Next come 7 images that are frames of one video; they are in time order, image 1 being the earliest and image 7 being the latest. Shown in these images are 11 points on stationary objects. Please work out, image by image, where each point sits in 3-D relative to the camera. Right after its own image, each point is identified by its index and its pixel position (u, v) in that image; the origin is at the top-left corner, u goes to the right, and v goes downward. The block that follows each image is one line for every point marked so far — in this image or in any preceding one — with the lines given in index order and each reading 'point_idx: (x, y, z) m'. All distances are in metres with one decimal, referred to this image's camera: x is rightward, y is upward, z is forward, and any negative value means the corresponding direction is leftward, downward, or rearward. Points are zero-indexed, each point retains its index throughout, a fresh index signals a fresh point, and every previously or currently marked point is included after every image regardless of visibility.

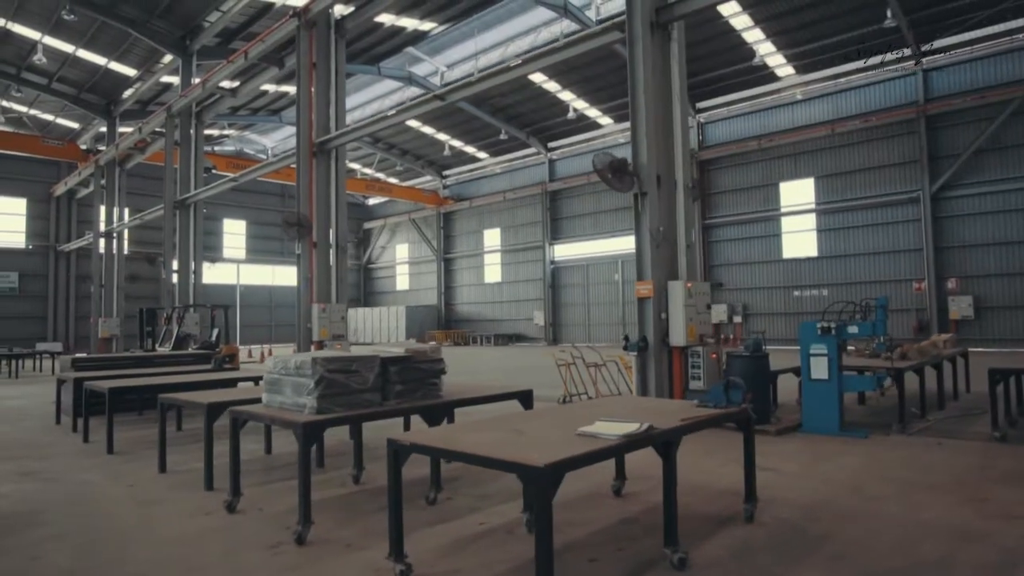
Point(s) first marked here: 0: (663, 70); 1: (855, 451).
0: (+1.4, +2.0, +5.7) m
1: (+2.3, -1.1, +4.2) m
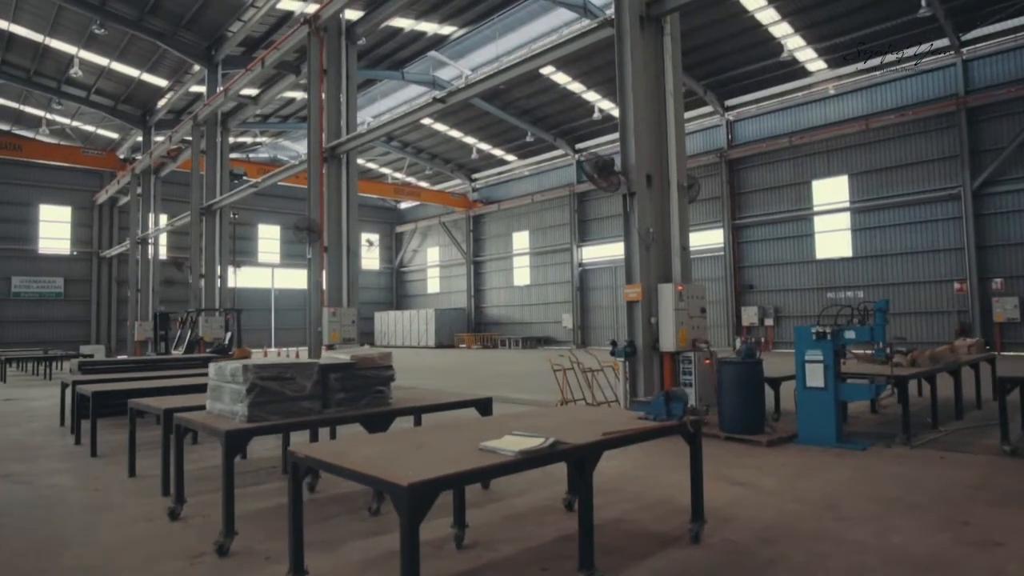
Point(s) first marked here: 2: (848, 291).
0: (+1.2, +1.9, +5.5) m
1: (+2.1, -1.1, +3.9) m
2: (+7.5, 0.0, +13.9) m
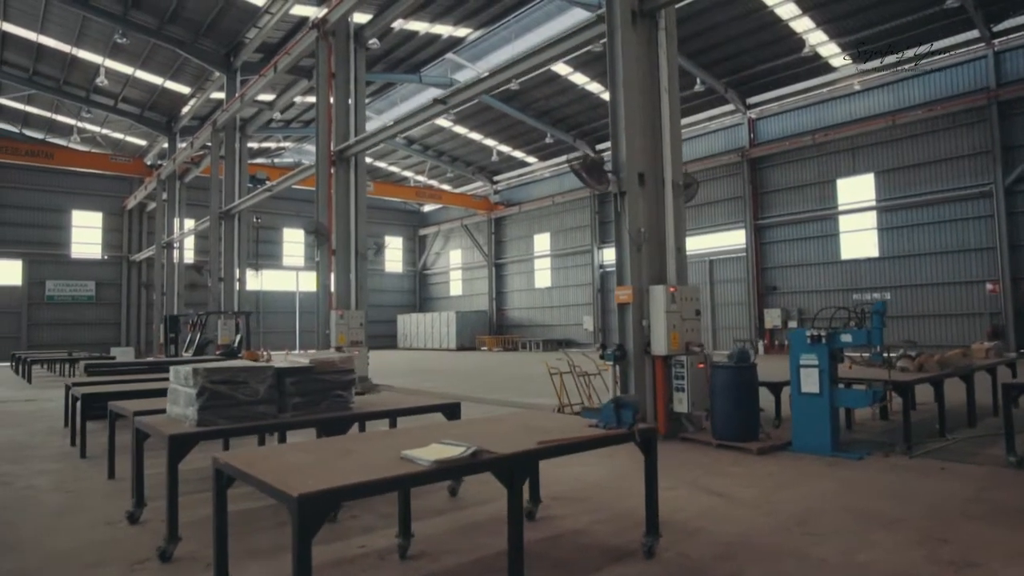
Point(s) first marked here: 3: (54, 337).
0: (+1.2, +1.9, +5.4) m
1: (+1.9, -1.1, +3.7) m
2: (+7.7, -0.1, +13.4) m
3: (-13.6, -1.5, +18.9) m
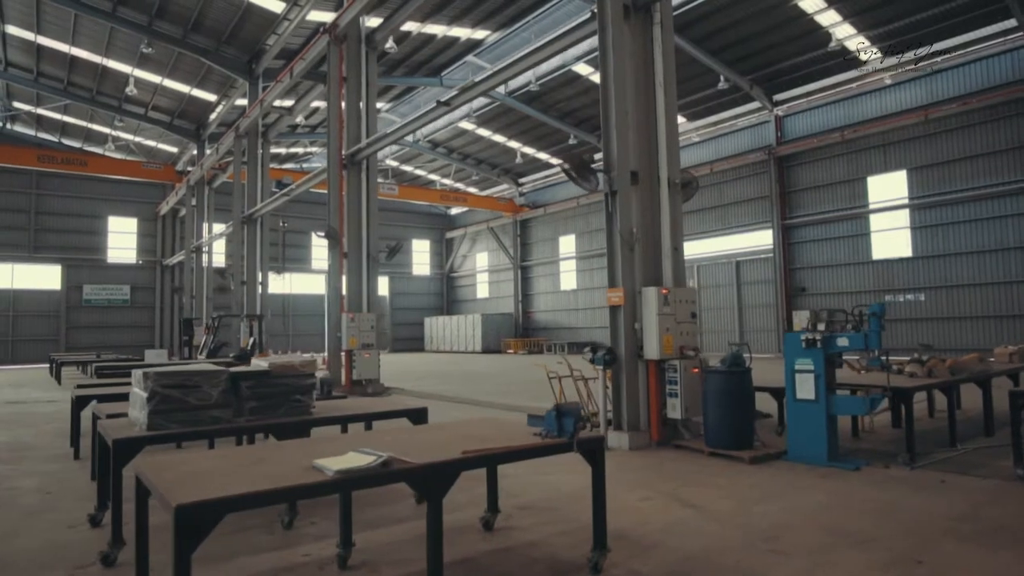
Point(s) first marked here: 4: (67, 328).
0: (+1.1, +1.9, +5.2) m
1: (+1.8, -1.1, +3.5) m
2: (+8.1, -0.1, +12.9) m
3: (-12.9, -1.6, +19.5) m
4: (-13.5, -1.2, +19.2) m
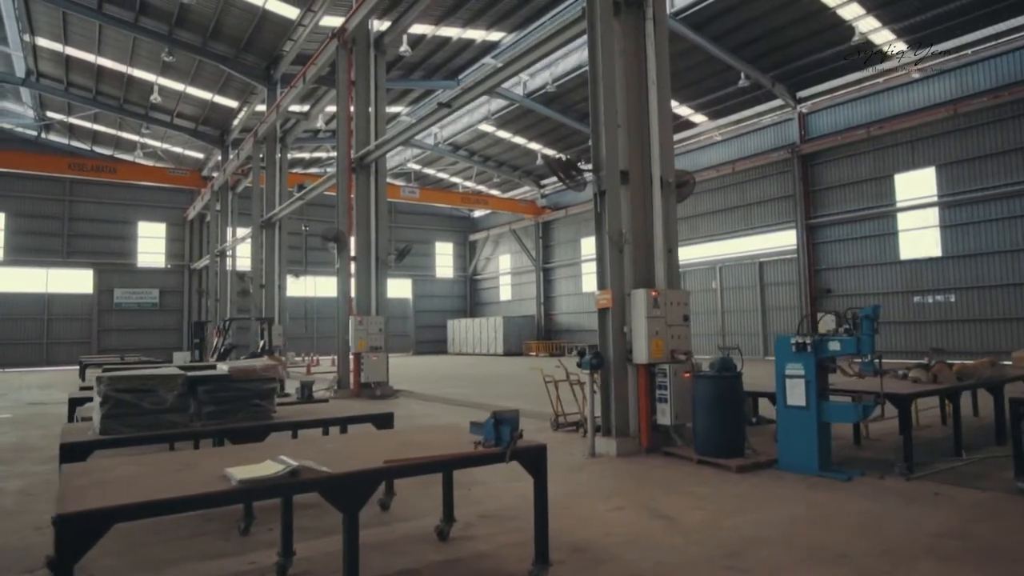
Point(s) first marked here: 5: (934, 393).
0: (+1.0, +1.9, +5.1) m
1: (+1.6, -1.1, +3.4) m
2: (+8.4, -0.1, +12.4) m
3: (-12.3, -1.7, +20.0) m
4: (-12.9, -1.3, +19.7) m
5: (+2.7, -0.7, +4.1) m
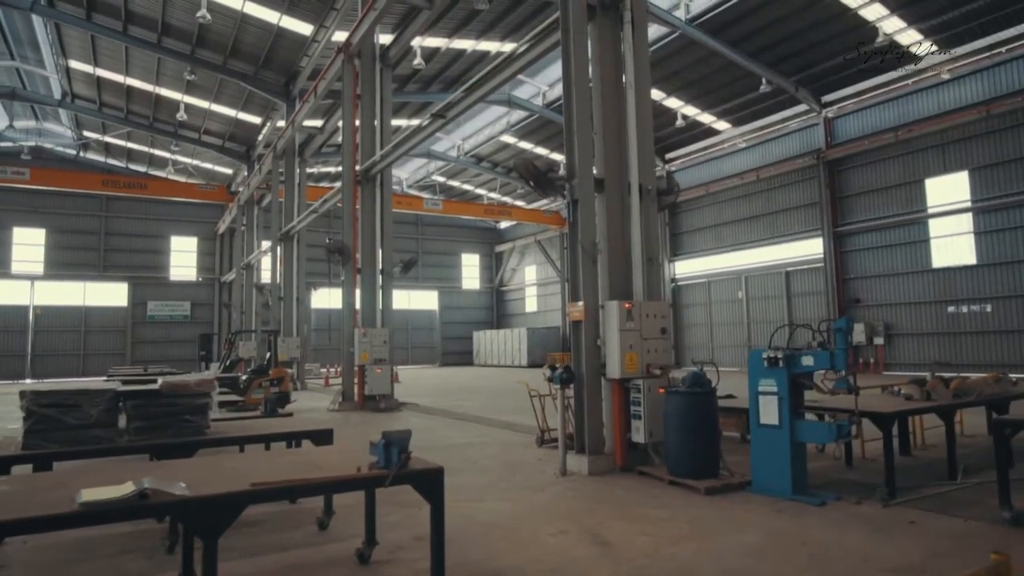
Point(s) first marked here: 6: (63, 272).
0: (+0.8, +1.8, +5.0) m
1: (+1.3, -1.2, +3.2) m
2: (+8.6, -0.3, +11.8) m
3: (-11.7, -2.1, +20.5) m
4: (-12.2, -1.7, +20.2) m
5: (+2.5, -0.7, +3.8) m
6: (-13.8, +0.5, +19.5) m
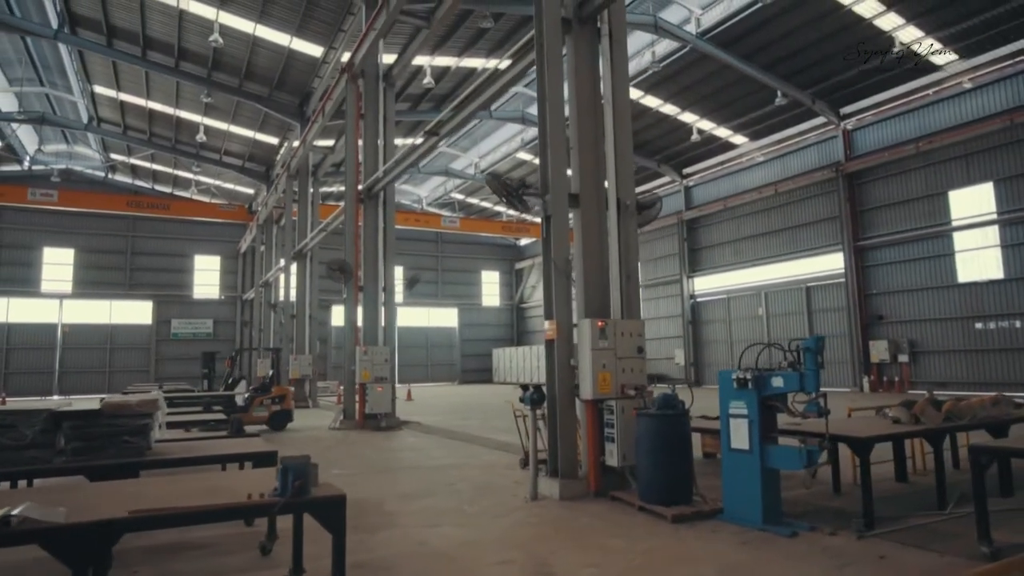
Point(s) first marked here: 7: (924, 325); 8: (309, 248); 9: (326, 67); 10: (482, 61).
0: (+0.6, +1.7, +4.9) m
1: (+1.0, -1.3, +3.0) m
2: (+8.7, -0.6, +11.3) m
3: (-11.2, -2.7, +20.9) m
4: (-11.7, -2.3, +20.6) m
5: (+2.3, -0.8, +3.6) m
6: (-13.4, -0.1, +20.0) m
7: (+7.9, -0.8, +12.5) m
8: (-4.7, +0.9, +14.4) m
9: (-4.0, +4.8, +13.6) m
10: (-0.7, +5.2, +14.7) m
